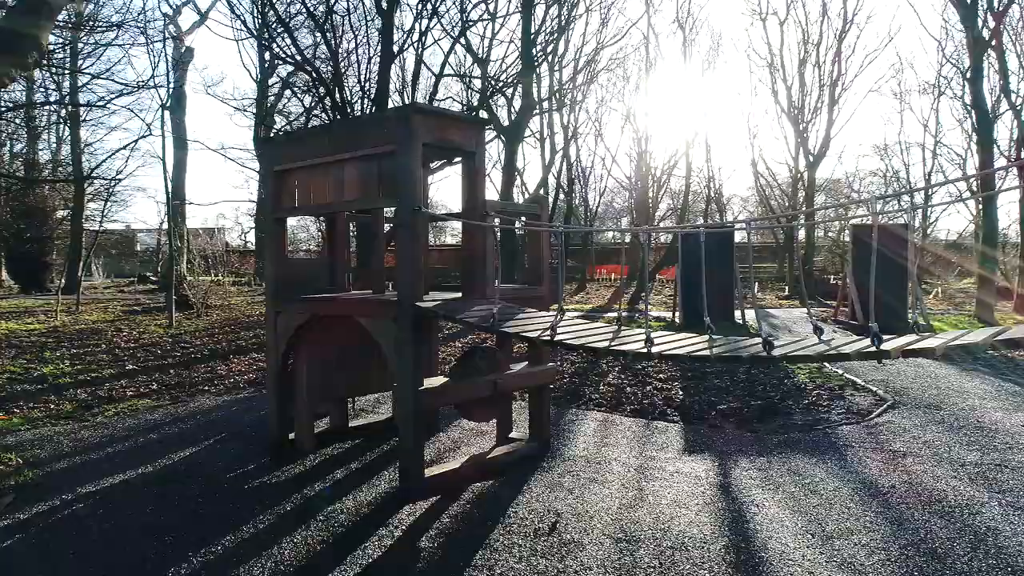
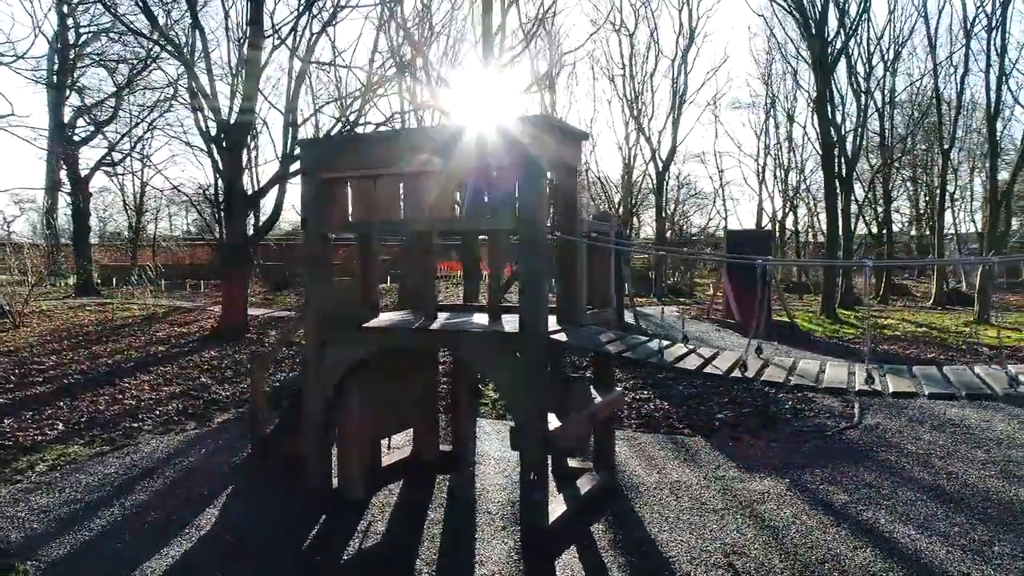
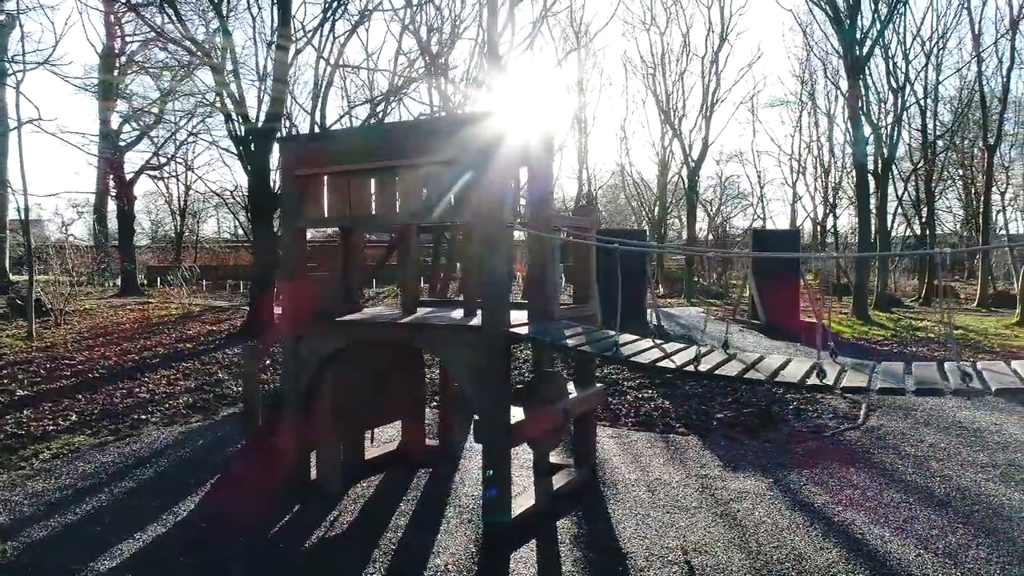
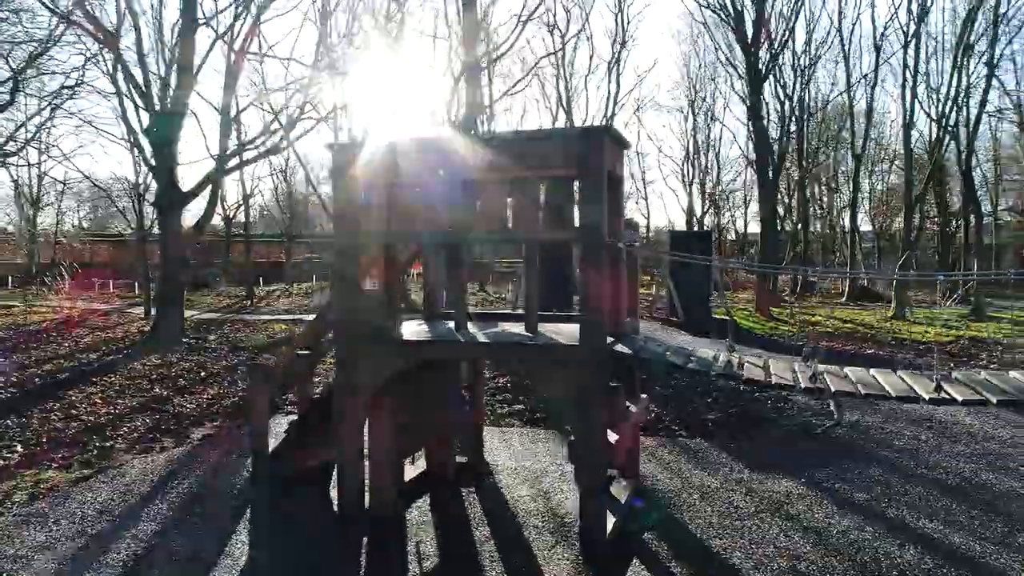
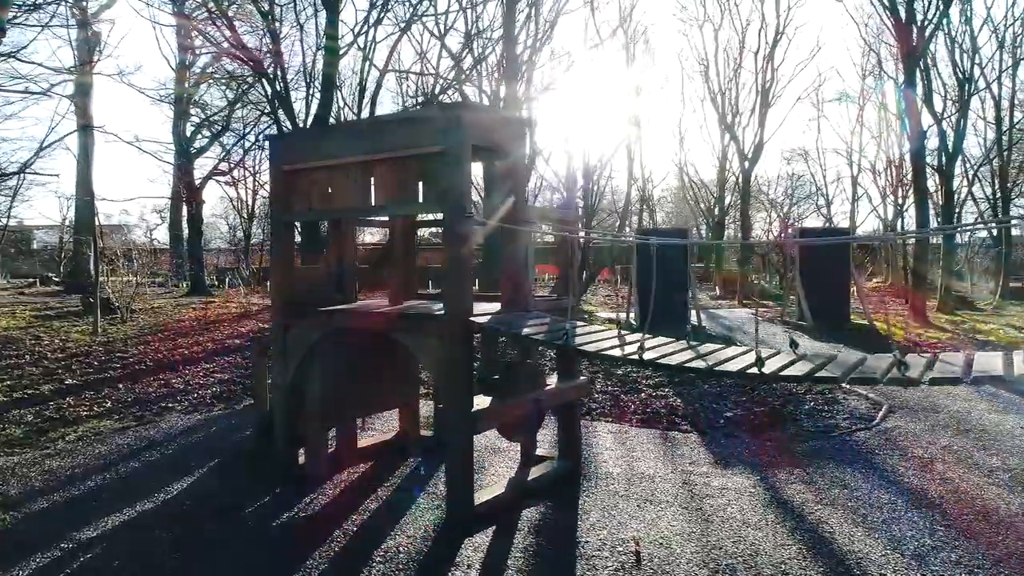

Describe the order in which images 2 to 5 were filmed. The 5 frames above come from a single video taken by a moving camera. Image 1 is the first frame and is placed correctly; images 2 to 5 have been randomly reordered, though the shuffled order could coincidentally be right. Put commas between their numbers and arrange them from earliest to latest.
5, 3, 2, 4
